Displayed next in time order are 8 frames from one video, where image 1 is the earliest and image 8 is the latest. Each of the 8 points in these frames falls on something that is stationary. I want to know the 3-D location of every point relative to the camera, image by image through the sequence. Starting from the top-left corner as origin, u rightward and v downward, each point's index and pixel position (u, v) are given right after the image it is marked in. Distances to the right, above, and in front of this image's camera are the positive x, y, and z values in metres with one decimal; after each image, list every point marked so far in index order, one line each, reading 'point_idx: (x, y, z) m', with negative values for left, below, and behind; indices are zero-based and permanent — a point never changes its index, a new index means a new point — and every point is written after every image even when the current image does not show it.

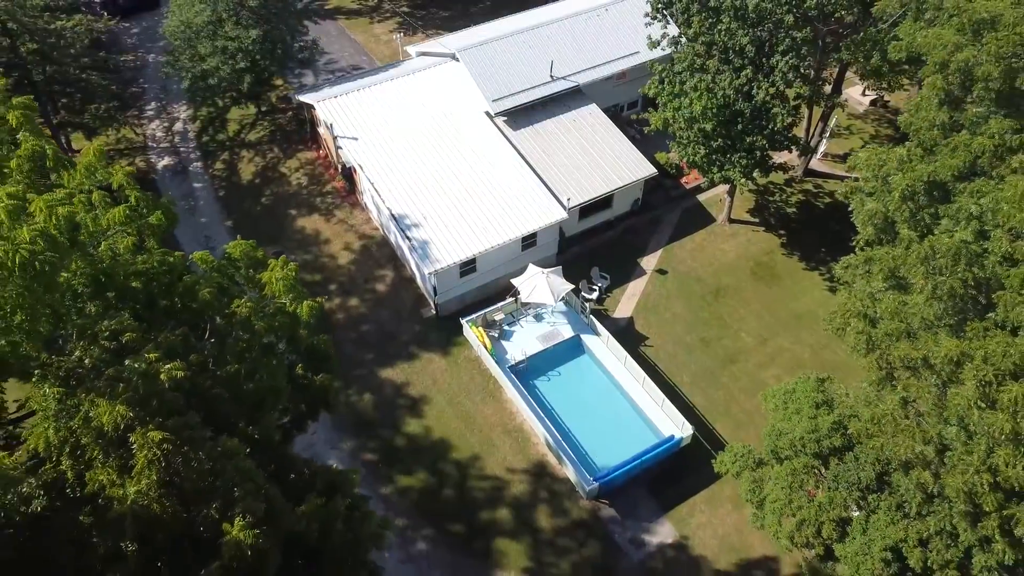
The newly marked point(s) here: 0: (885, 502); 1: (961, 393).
0: (+6.9, -4.0, +15.2) m
1: (+6.4, -1.4, +11.6) m
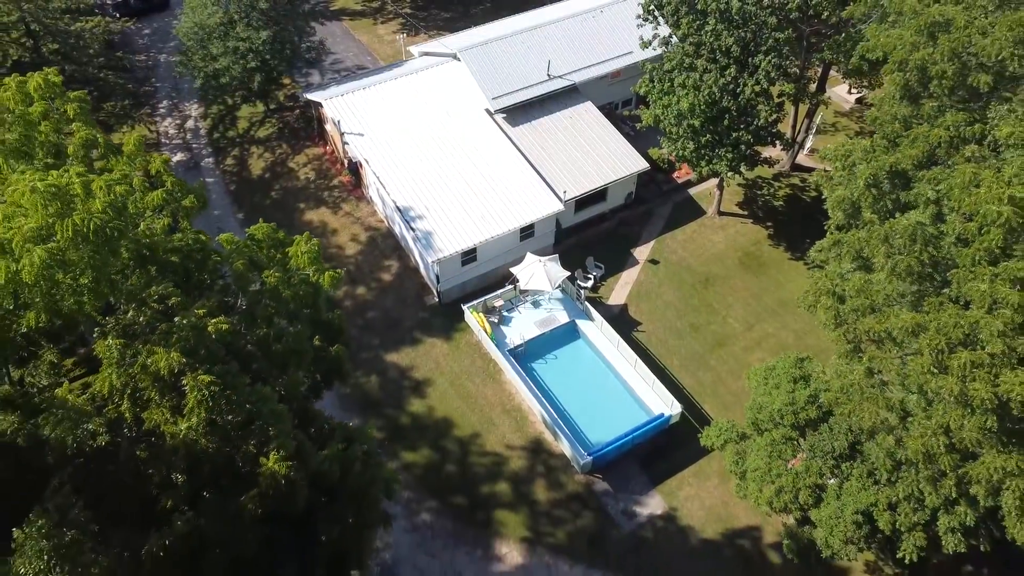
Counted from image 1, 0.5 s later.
0: (+6.8, -3.6, +16.4) m
1: (+6.3, -1.1, +12.8) m
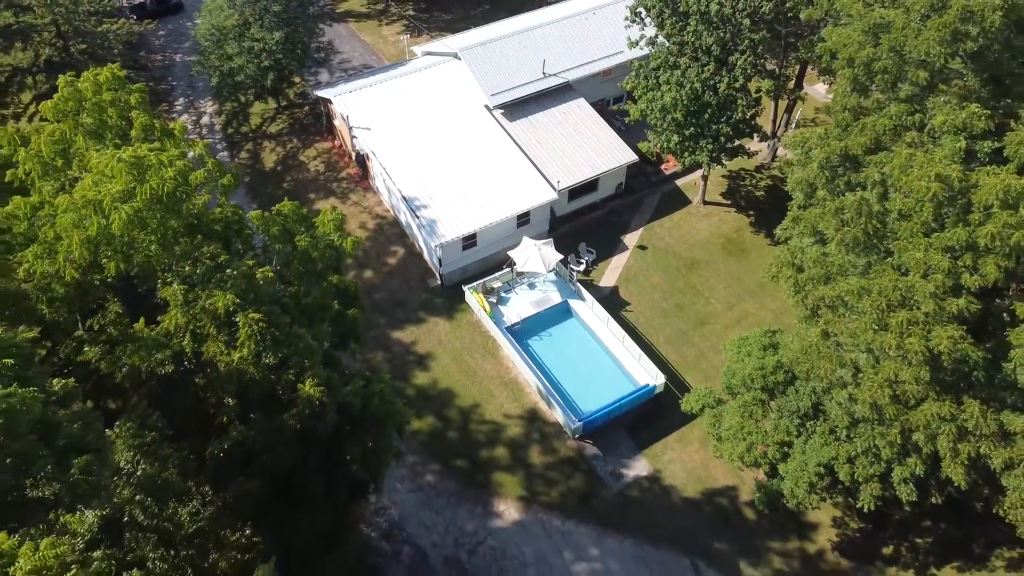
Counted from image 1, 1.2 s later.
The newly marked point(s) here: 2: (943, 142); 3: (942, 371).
0: (+6.8, -3.1, +18.2) m
1: (+6.3, -0.6, +14.6) m
2: (+7.4, +2.5, +14.0) m
3: (+7.4, -1.4, +14.3) m
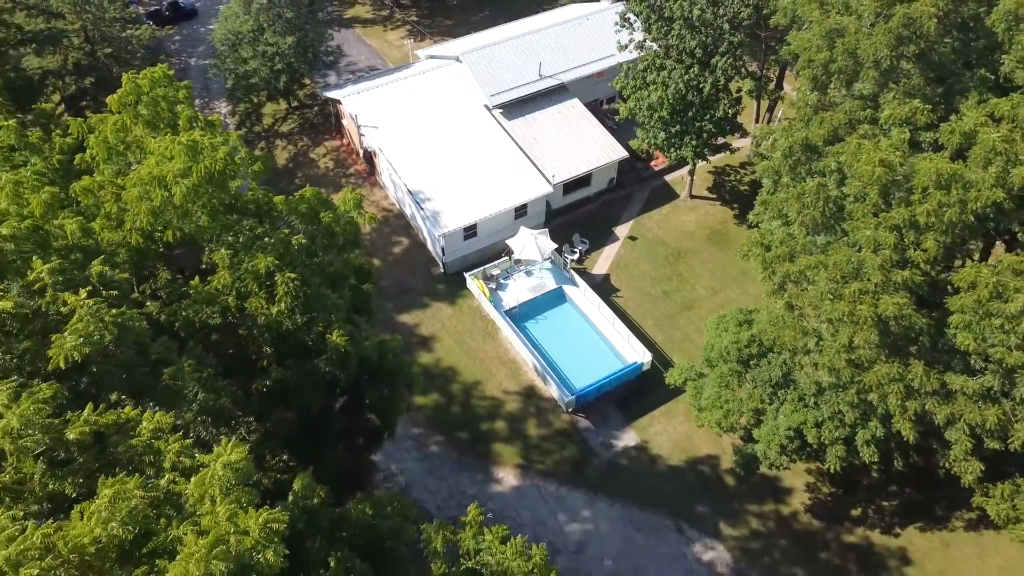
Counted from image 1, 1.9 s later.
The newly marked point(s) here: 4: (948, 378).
0: (+6.7, -2.6, +20.0) m
1: (+6.2, -0.1, +16.4) m
2: (+7.3, +3.0, +15.9) m
3: (+7.4, -0.9, +16.1) m
4: (+8.4, -1.8, +16.0) m
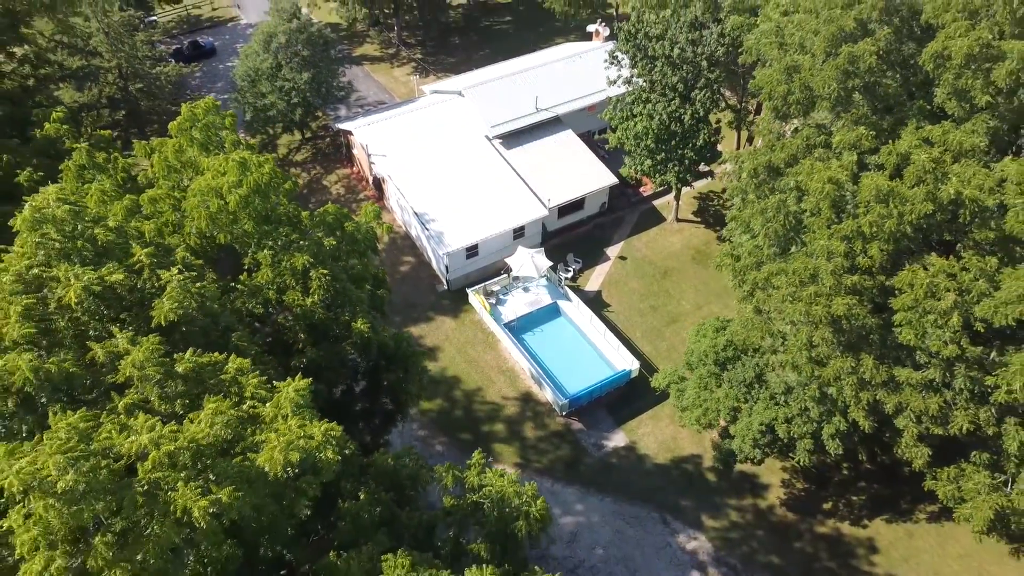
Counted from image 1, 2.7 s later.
0: (+6.7, -2.8, +22.0) m
1: (+6.1, -0.1, +18.6) m
2: (+7.2, +2.9, +18.2) m
3: (+7.3, -1.0, +18.3) m
4: (+8.4, -1.8, +18.1) m
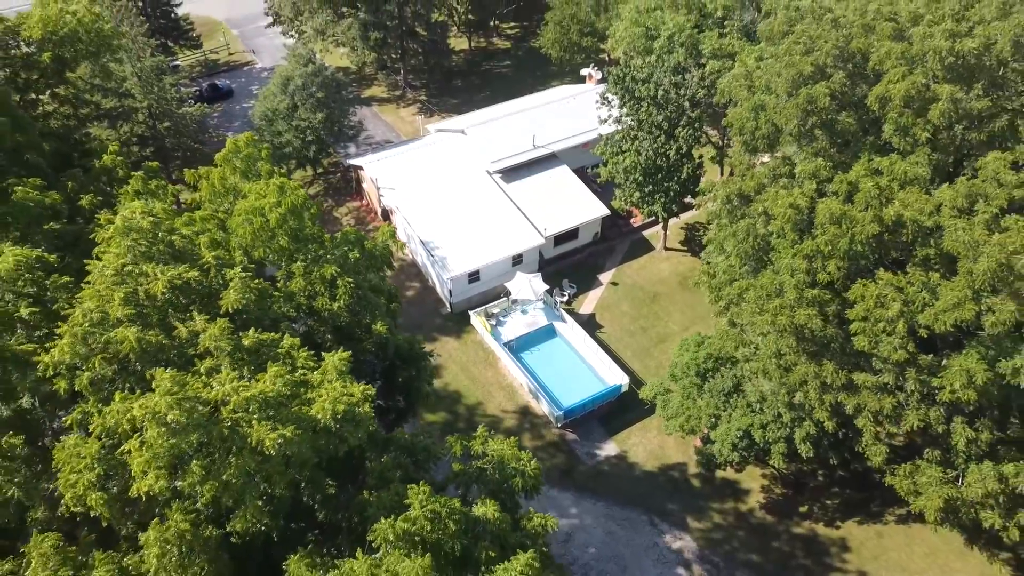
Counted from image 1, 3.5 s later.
0: (+6.6, -3.3, +24.2) m
1: (+6.1, -0.5, +20.8) m
2: (+7.2, +2.6, +20.6) m
3: (+7.3, -1.3, +20.5) m
4: (+8.4, -2.1, +20.2) m
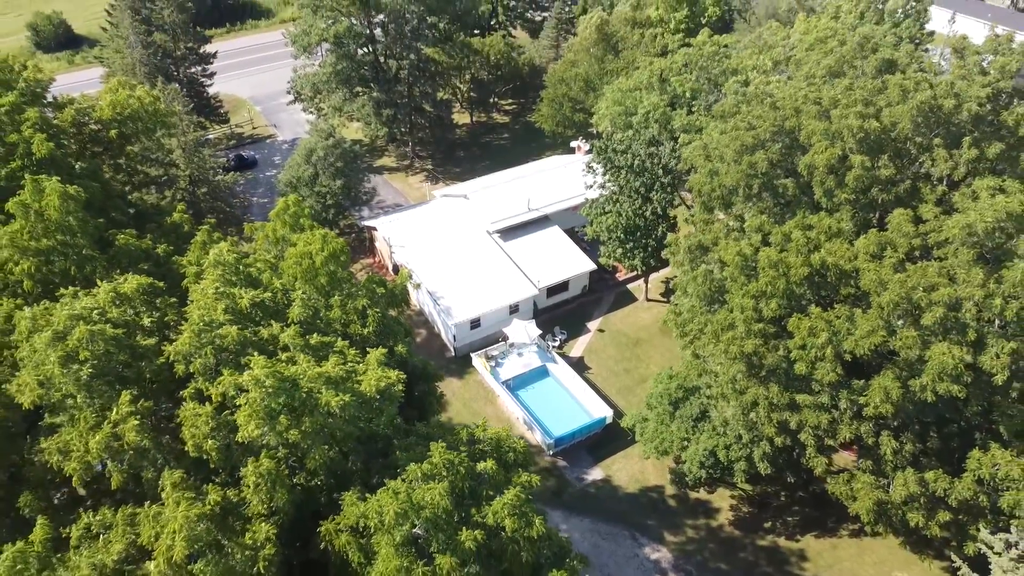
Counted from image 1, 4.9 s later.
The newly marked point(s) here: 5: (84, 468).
0: (+6.5, -4.6, +27.9) m
1: (+6.0, -1.5, +24.8) m
2: (+7.1, +1.5, +24.8) m
3: (+7.2, -2.4, +24.4) m
4: (+8.3, -3.1, +24.1) m
5: (-7.2, -3.0, +14.1) m
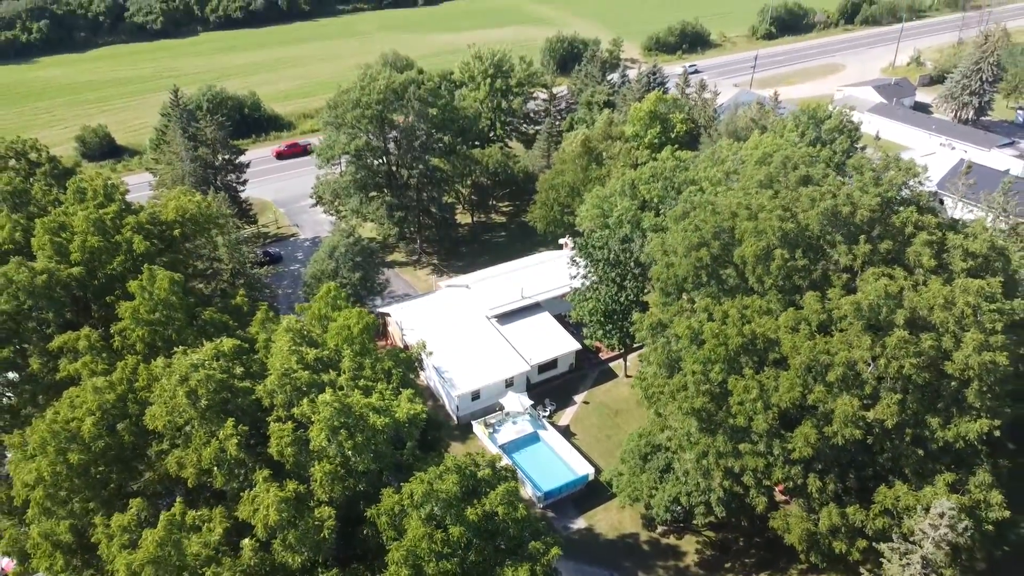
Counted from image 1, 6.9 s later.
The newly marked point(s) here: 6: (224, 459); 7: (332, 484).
0: (+6.3, -7.5, +33.0) m
1: (+5.8, -4.0, +30.3) m
2: (+6.9, -1.0, +30.7) m
3: (+7.0, -4.8, +29.8) m
4: (+8.0, -5.6, +29.4) m
5: (-7.4, -4.4, +19.5) m
6: (-6.8, -4.0, +19.5) m
7: (-4.2, -4.6, +19.2) m
